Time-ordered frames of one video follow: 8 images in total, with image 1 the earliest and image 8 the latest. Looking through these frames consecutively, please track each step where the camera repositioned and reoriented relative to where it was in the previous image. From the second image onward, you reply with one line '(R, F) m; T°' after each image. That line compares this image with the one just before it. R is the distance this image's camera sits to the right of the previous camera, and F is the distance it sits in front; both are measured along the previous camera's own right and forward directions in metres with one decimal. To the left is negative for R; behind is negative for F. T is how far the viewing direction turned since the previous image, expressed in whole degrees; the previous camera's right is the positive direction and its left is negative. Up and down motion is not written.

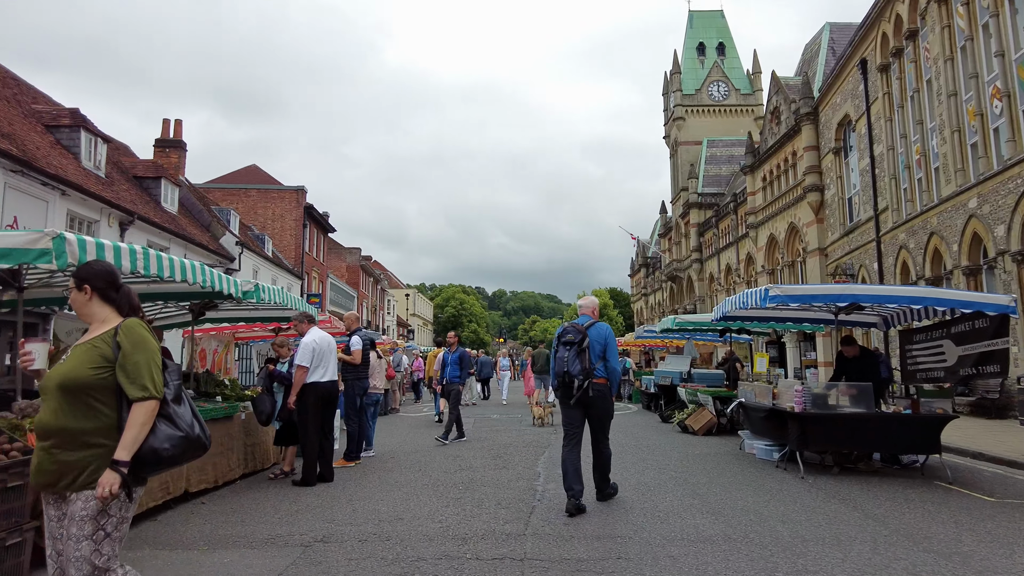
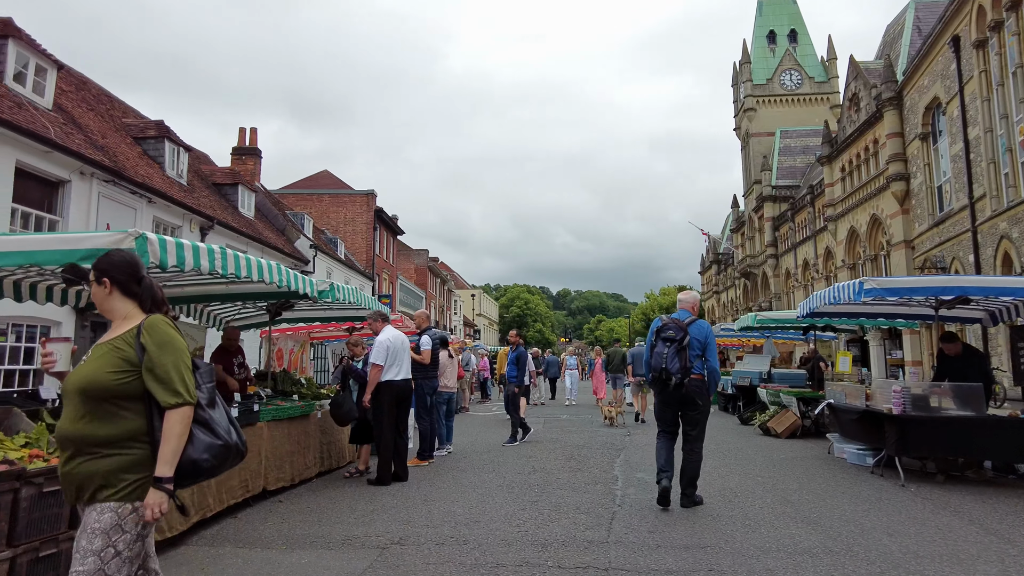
(-0.1, +0.2) m; -6°
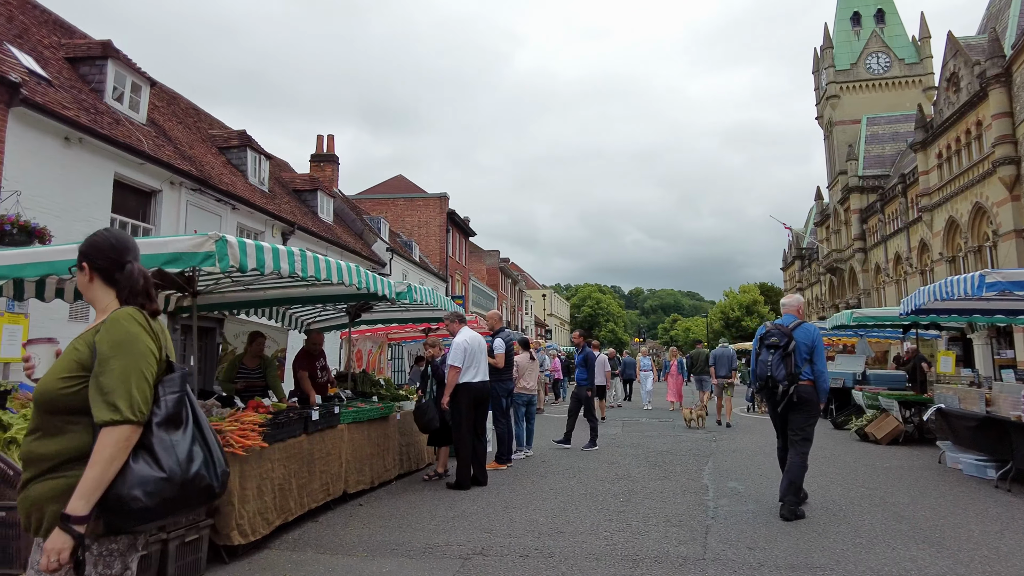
(-0.1, +0.3) m; -6°
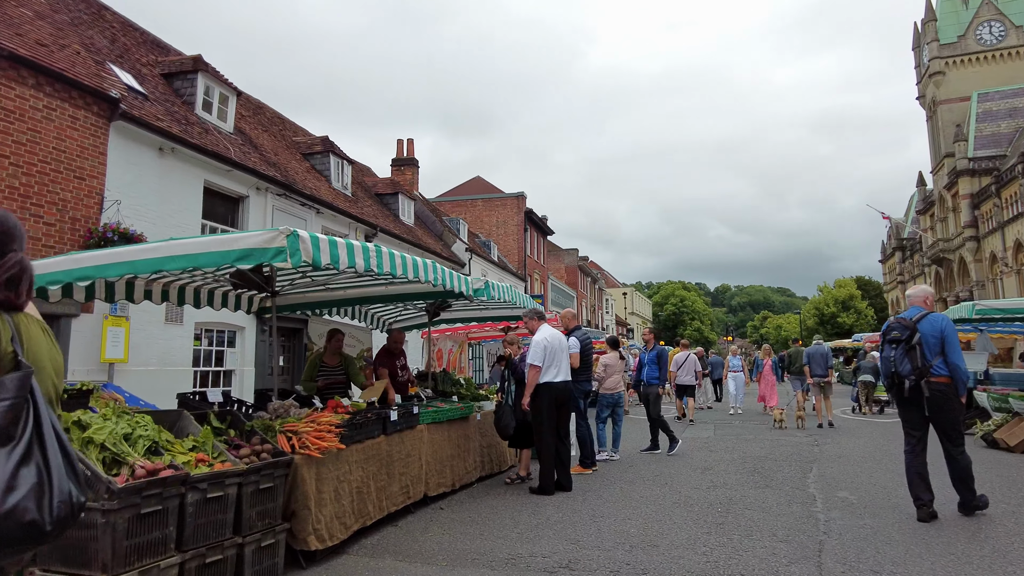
(0.0, +0.4) m; -7°
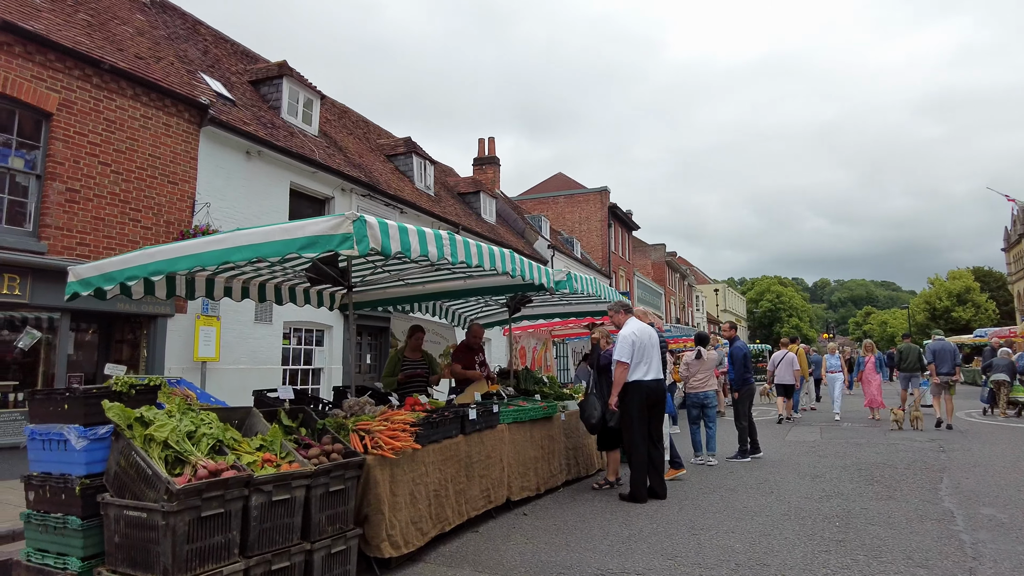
(0.0, +0.4) m; -8°
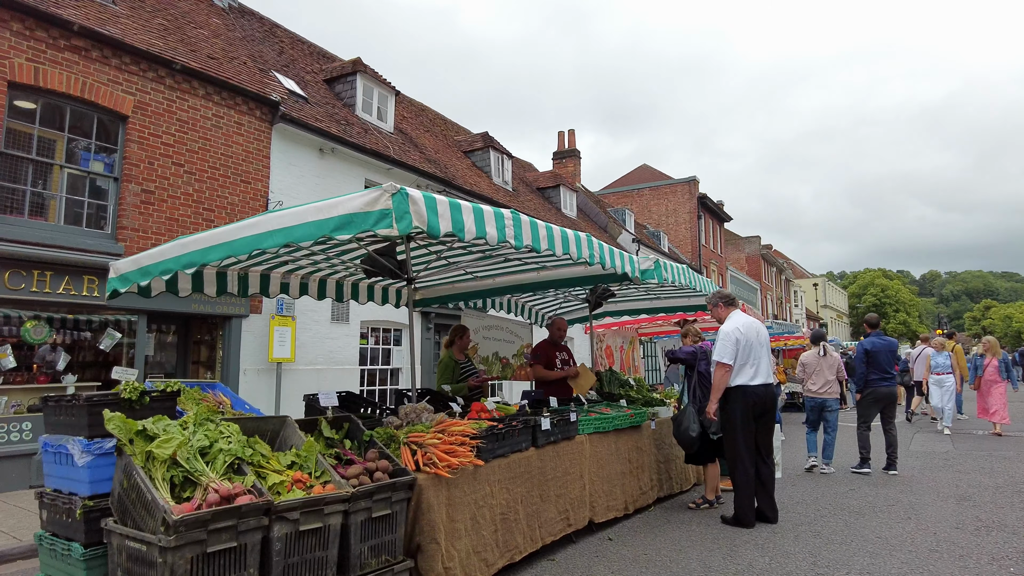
(+0.1, +0.8) m; -8°
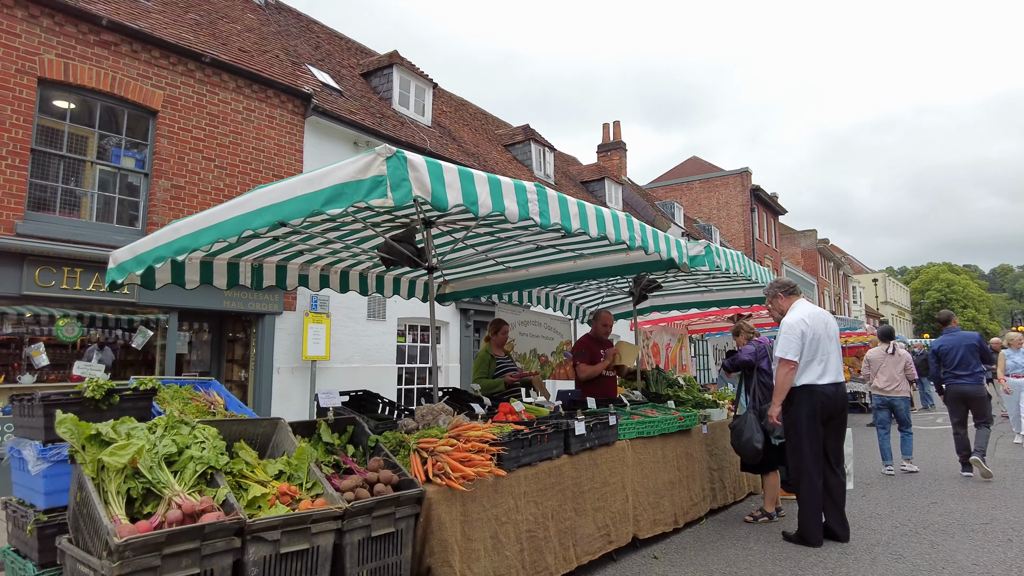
(+0.1, +0.5) m; -4°
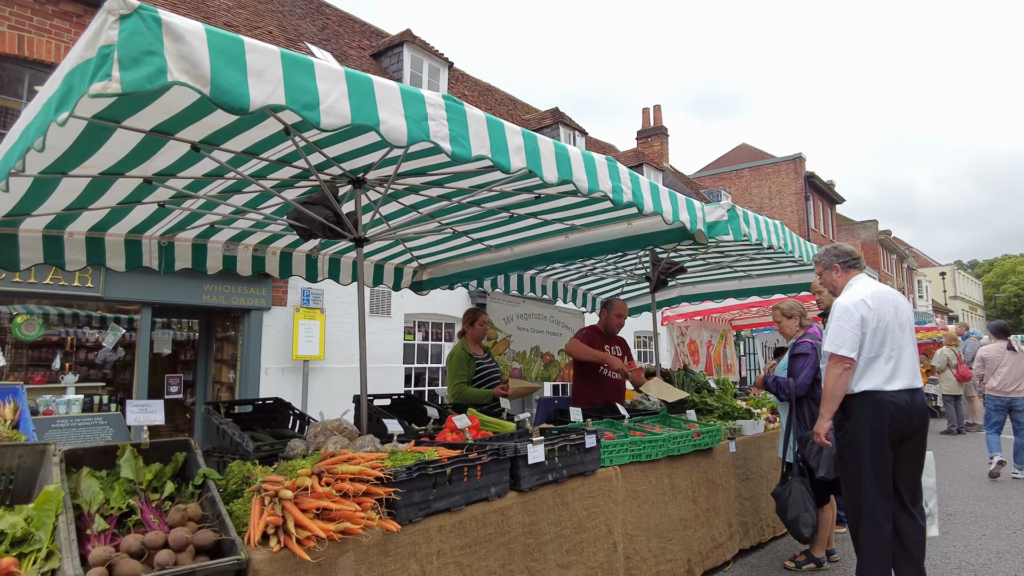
(+0.6, +1.2) m; -5°
